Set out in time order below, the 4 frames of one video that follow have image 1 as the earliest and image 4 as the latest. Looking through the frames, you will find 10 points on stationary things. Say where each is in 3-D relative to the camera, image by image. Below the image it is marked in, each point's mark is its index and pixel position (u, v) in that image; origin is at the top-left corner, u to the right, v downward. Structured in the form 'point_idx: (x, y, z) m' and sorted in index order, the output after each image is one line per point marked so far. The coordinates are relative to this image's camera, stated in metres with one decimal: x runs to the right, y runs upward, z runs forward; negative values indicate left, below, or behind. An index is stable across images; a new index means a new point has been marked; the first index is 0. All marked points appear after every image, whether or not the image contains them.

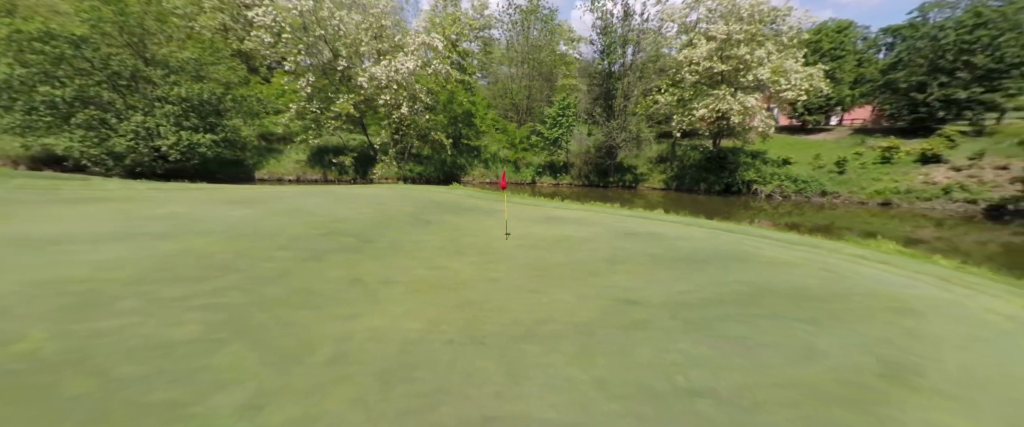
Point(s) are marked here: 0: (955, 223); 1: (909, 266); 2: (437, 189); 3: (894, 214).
0: (+21.3, -0.4, +18.3) m
1: (+6.3, -1.0, +5.9) m
2: (-2.7, +0.9, +13.8) m
3: (+19.9, 0.0, +19.6) m
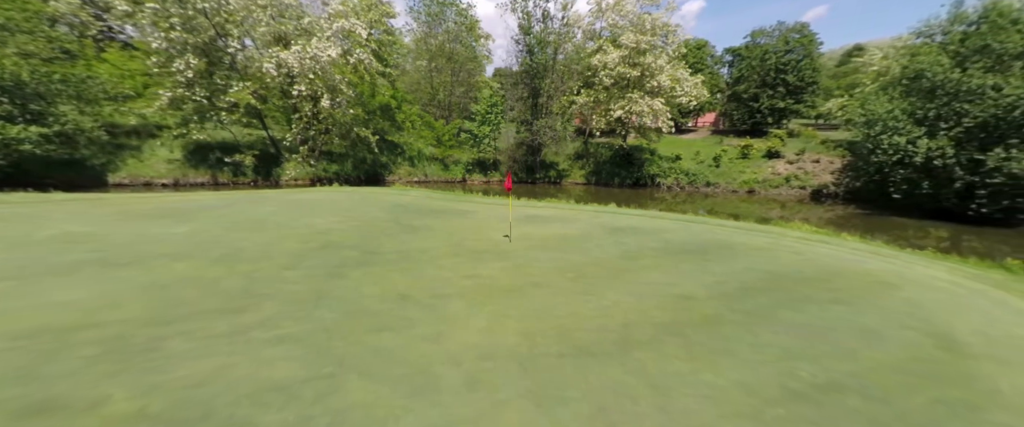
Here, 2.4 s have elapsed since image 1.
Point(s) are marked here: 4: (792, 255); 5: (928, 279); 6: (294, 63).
0: (+17.6, +0.6, +23.6) m
1: (+6.7, -0.8, +7.6) m
2: (-4.2, +0.8, +12.7) m
3: (+15.9, +0.9, +24.5) m
4: (+5.4, -0.8, +7.3) m
5: (+6.5, -1.1, +5.9) m
6: (-11.1, +7.7, +19.5) m
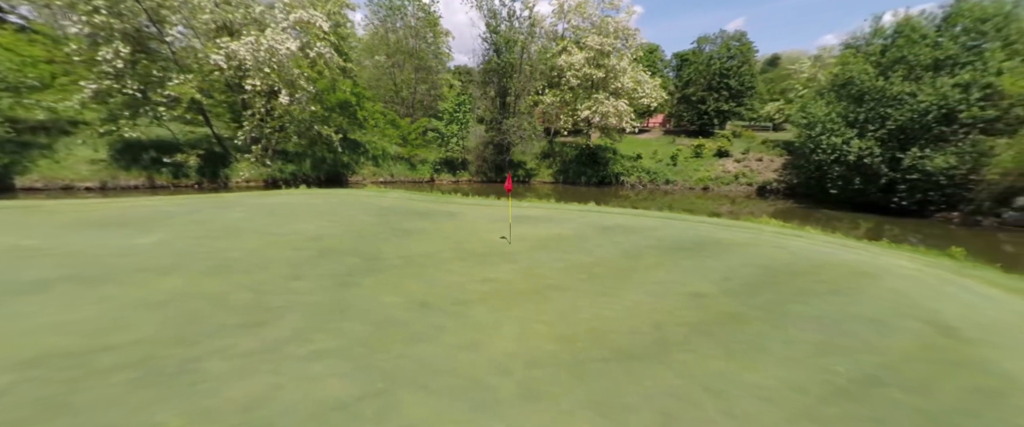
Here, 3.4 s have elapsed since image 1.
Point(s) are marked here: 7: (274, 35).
0: (+15.5, +0.9, +25.4) m
1: (+6.6, -0.7, +8.2) m
2: (-4.8, +0.7, +12.0) m
3: (+13.7, +1.2, +26.1) m
4: (+5.4, -0.7, +7.8) m
5: (+6.7, -1.0, +6.5) m
6: (-12.6, +7.5, +17.9) m
7: (-12.0, +9.0, +19.2) m
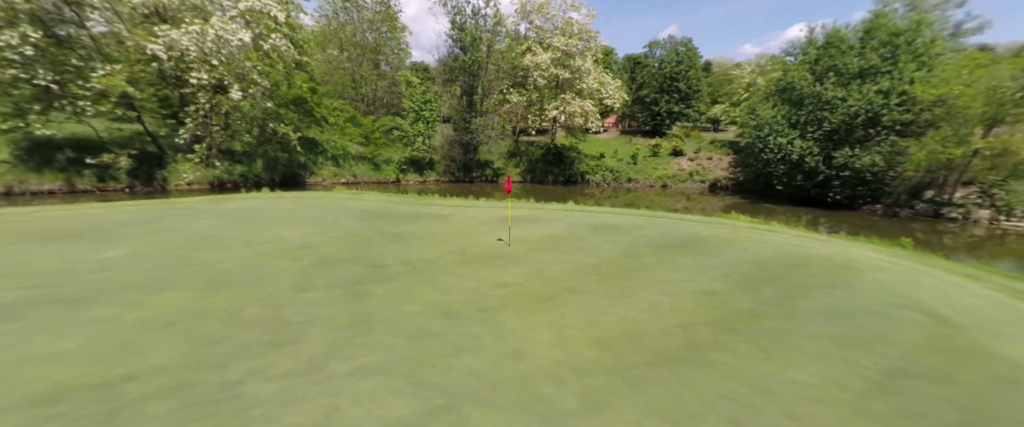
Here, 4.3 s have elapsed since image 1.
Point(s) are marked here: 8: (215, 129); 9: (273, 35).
0: (+13.3, +1.2, +26.9) m
1: (+6.5, -0.6, +8.8) m
2: (-5.4, +0.6, +11.1) m
3: (+11.4, +1.5, +27.4) m
4: (+5.3, -0.6, +8.2) m
5: (+6.7, -0.9, +7.0) m
6: (-13.9, +7.2, +16.0) m
7: (-13.5, +8.8, +17.5) m
8: (-14.6, +4.1, +18.4) m
9: (-12.1, +8.9, +18.8) m
